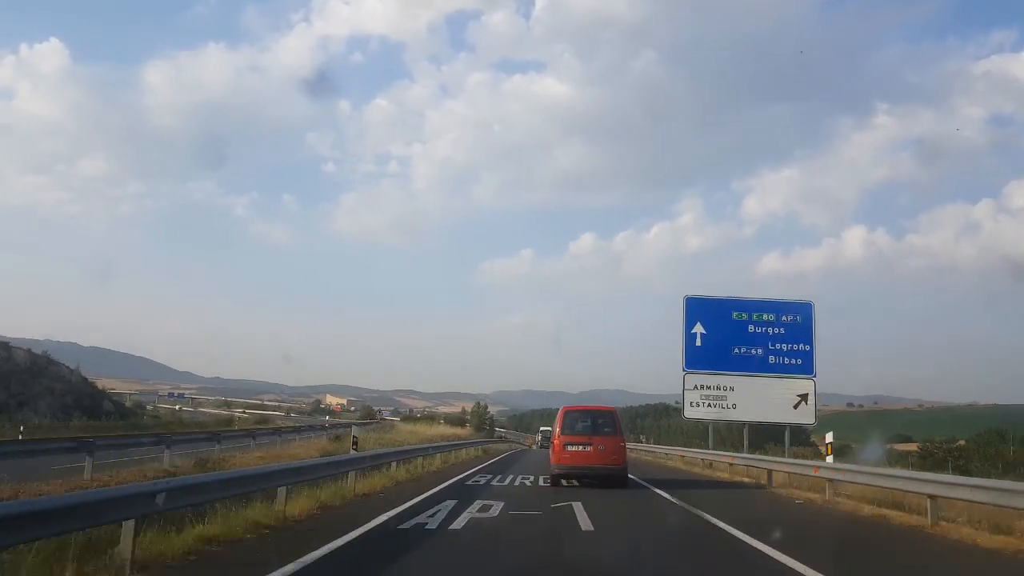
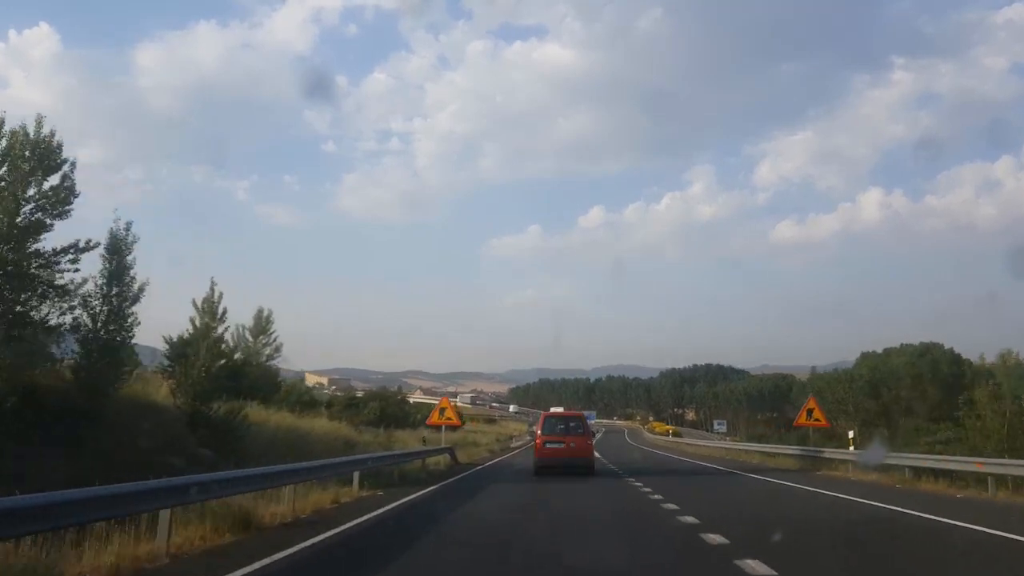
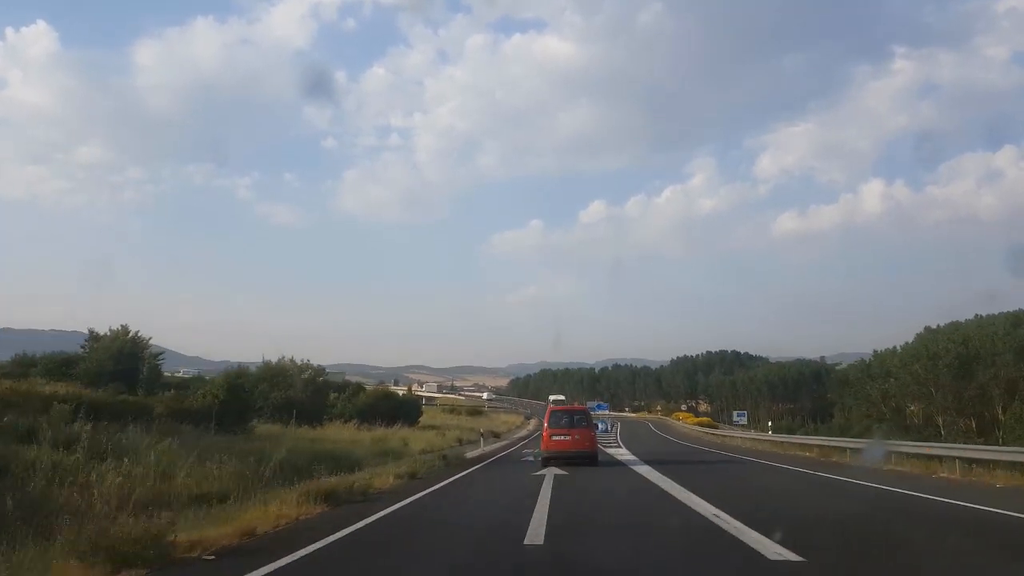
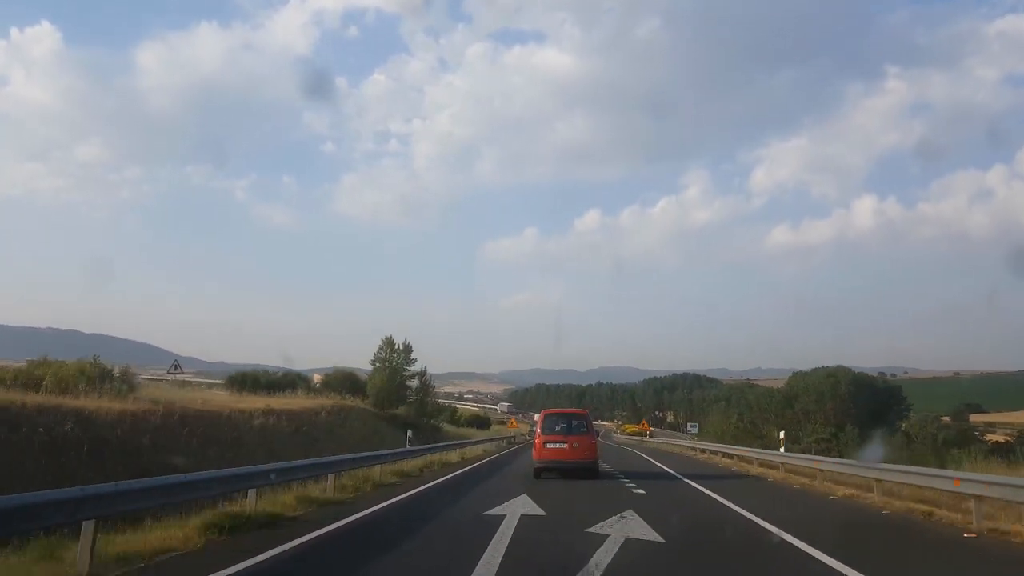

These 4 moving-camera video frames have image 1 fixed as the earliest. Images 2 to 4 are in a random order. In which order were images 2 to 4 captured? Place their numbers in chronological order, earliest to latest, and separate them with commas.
4, 2, 3
